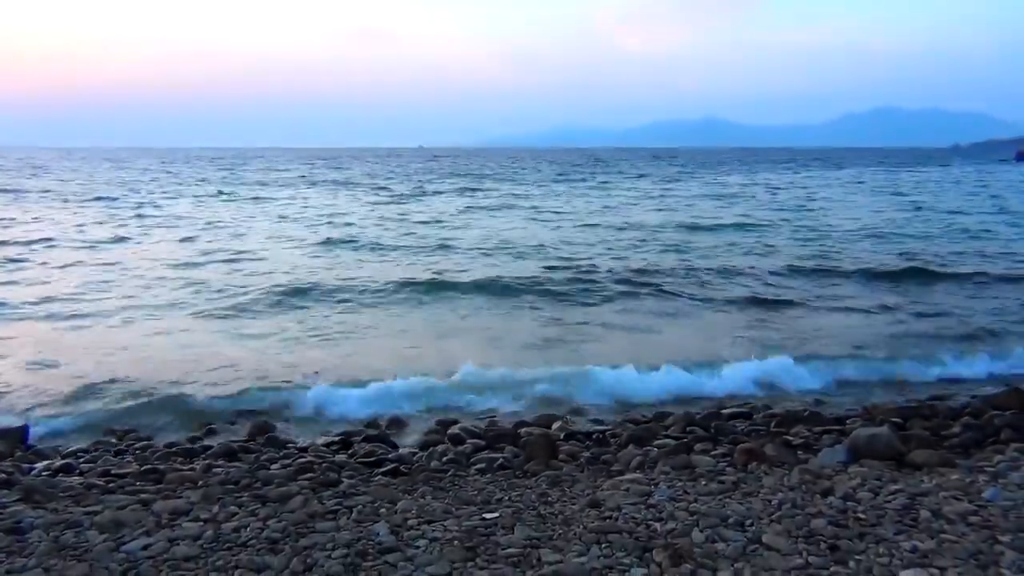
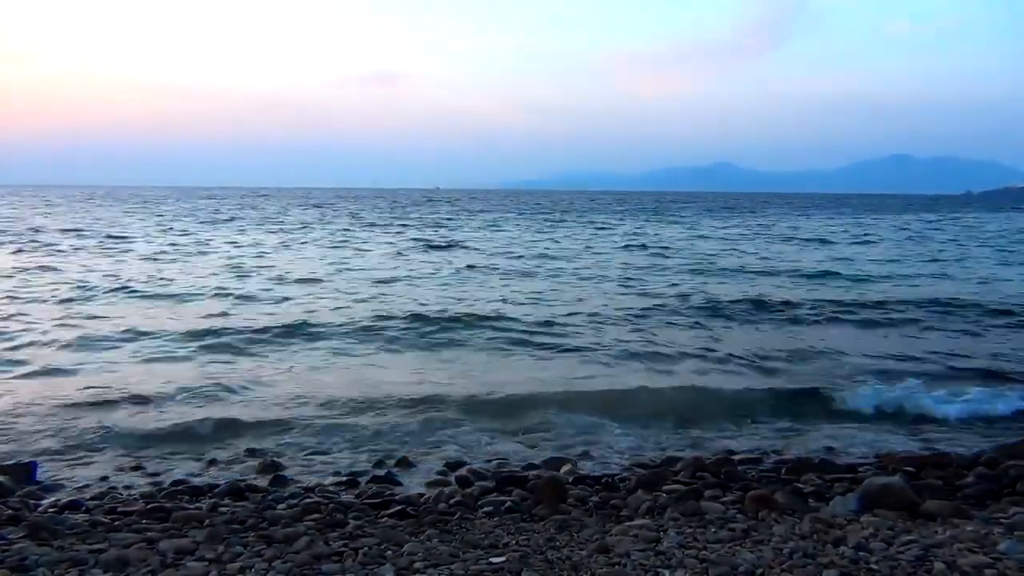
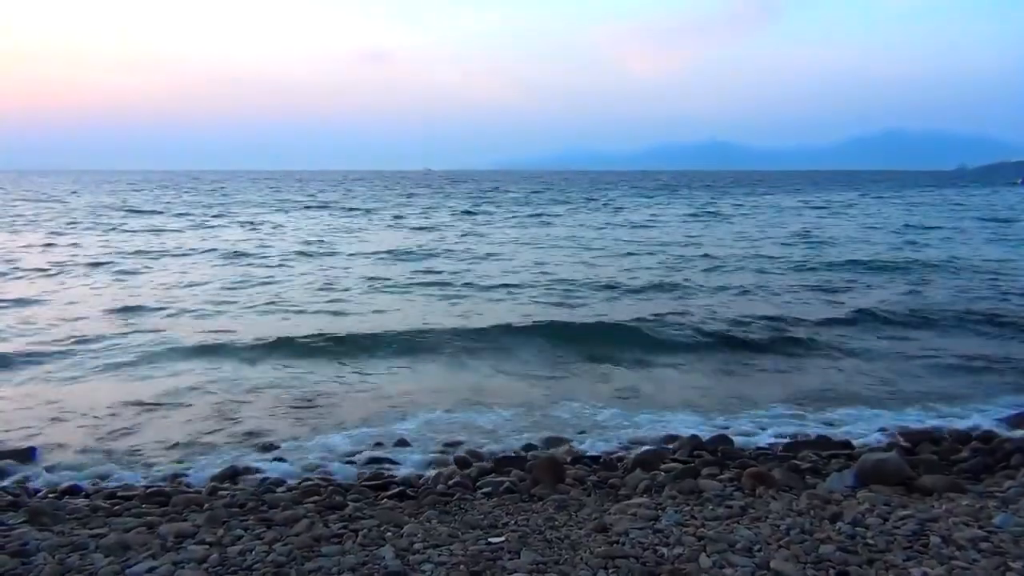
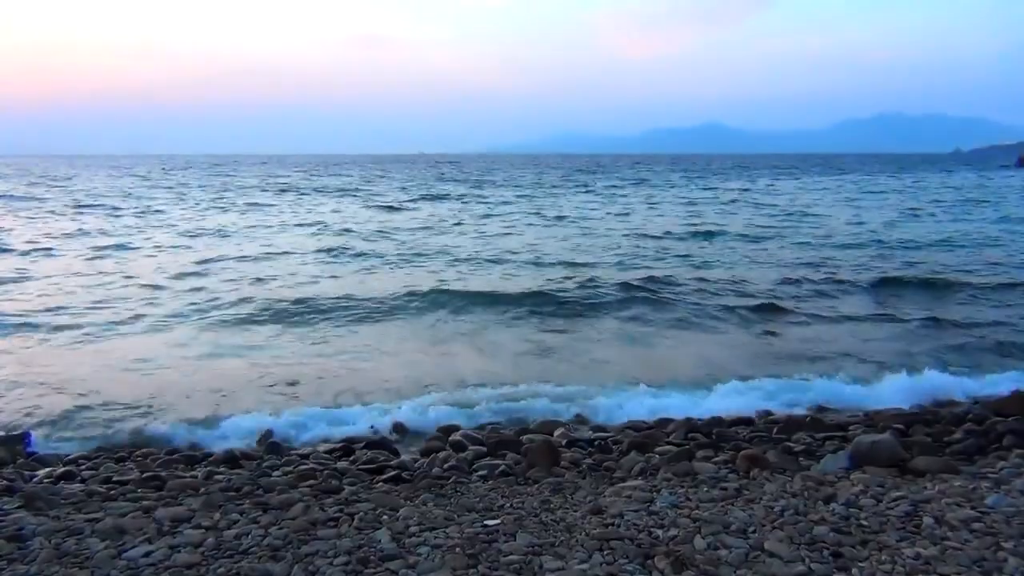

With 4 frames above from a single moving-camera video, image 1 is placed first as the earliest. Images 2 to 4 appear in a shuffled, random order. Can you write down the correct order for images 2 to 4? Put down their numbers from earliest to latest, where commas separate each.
4, 3, 2
